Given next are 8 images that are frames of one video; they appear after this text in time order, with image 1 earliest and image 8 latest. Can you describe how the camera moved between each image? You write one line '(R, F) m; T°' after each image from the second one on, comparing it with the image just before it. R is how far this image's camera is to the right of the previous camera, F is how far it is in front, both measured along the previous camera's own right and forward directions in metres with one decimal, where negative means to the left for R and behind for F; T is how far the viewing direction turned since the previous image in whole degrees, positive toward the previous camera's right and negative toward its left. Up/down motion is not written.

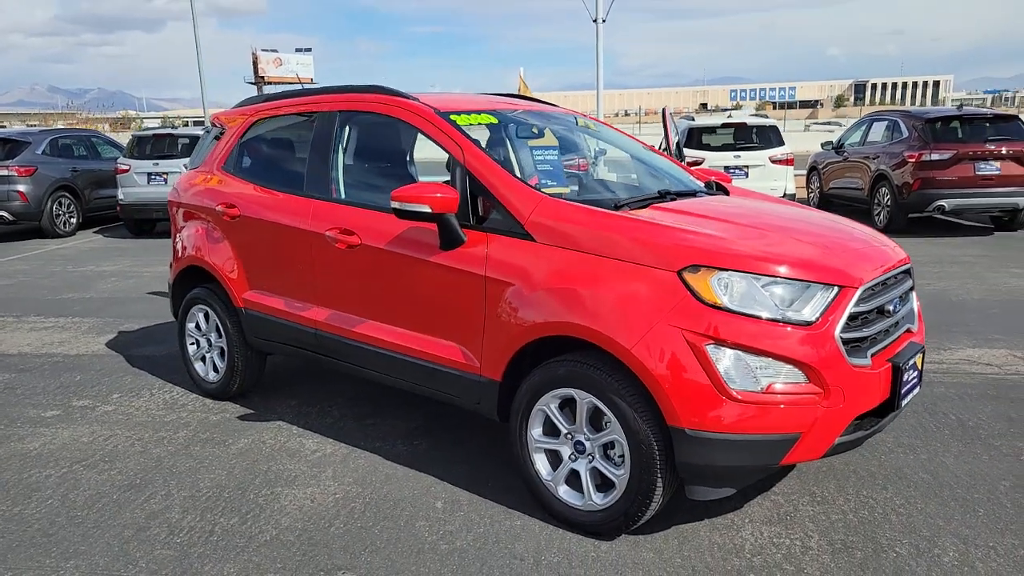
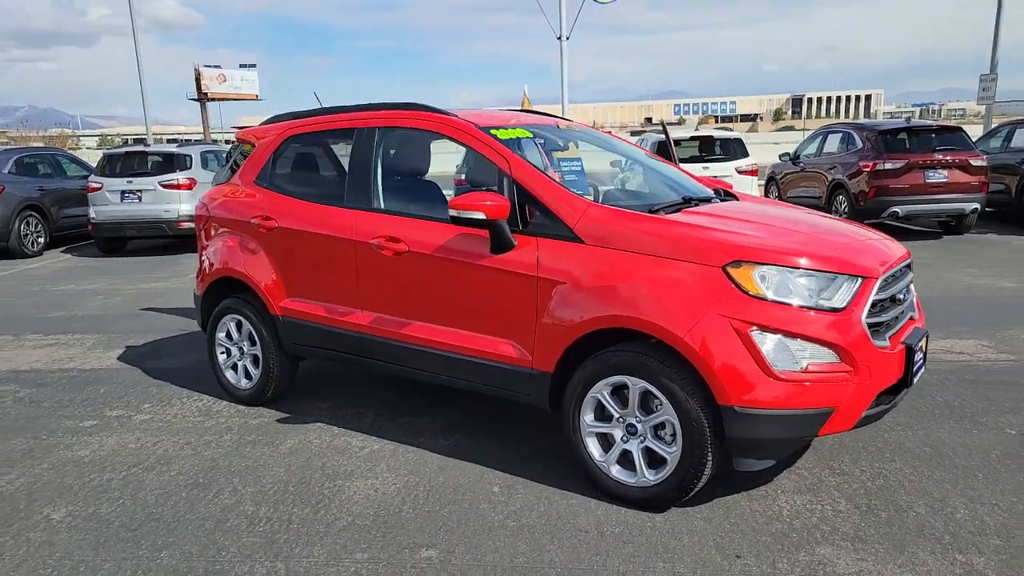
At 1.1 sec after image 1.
(-0.5, -0.3) m; +4°
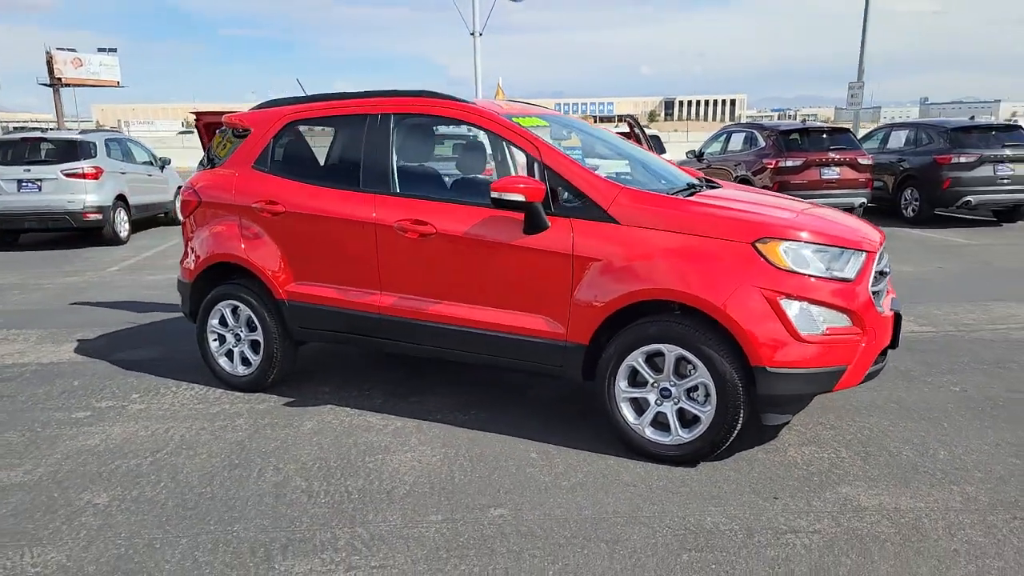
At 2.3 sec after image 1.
(-0.8, -0.2) m; +9°
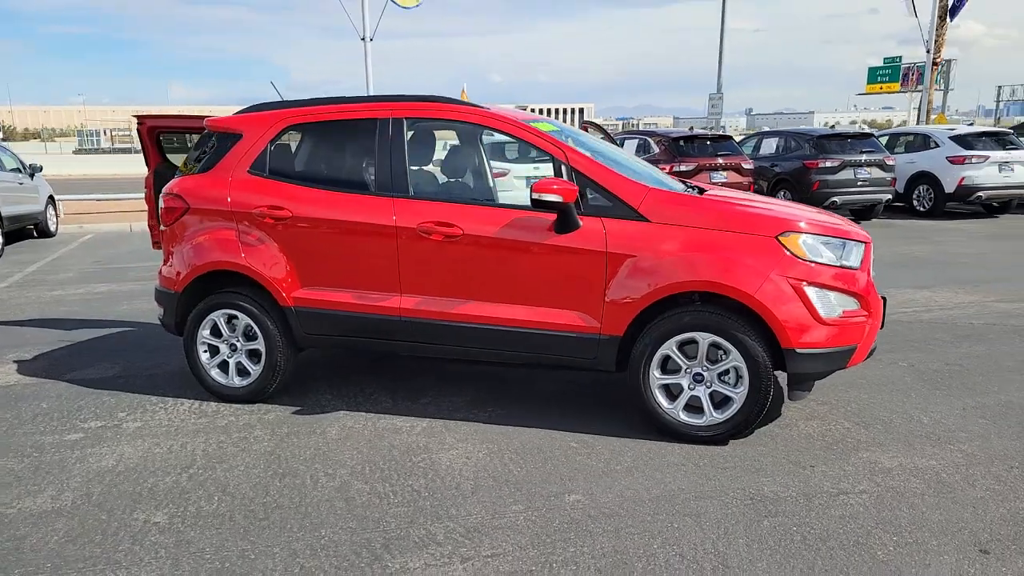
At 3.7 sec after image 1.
(-0.9, -0.1) m; +10°
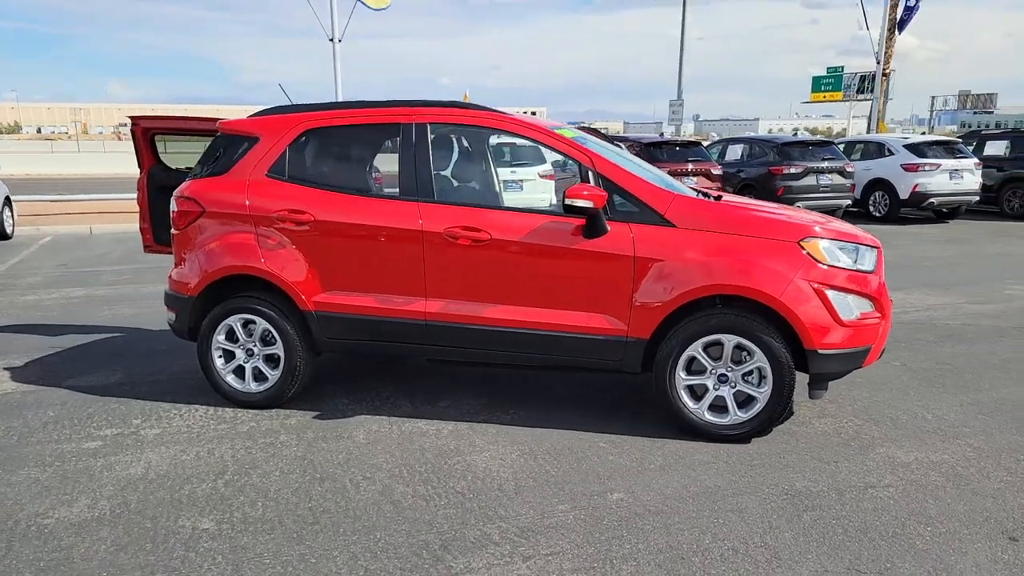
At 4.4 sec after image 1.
(-0.4, -0.1) m; +4°
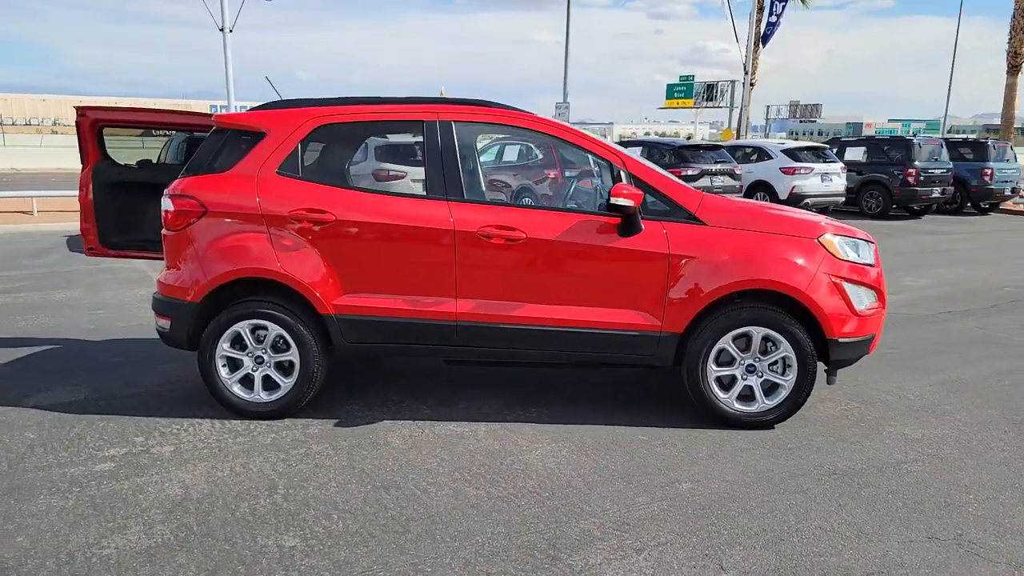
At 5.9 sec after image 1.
(-1.0, +0.1) m; +10°
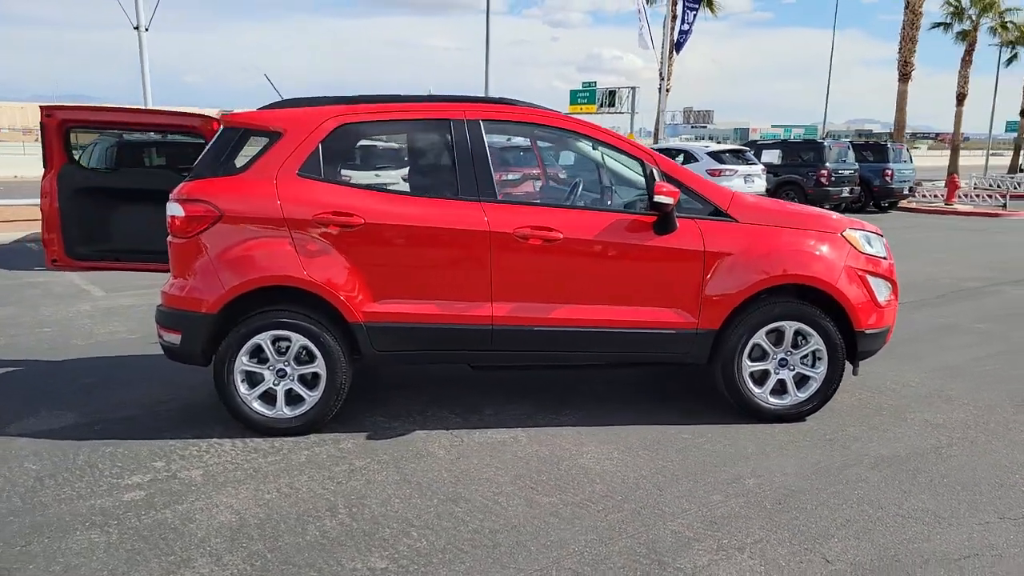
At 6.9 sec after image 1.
(-0.7, +0.1) m; +7°
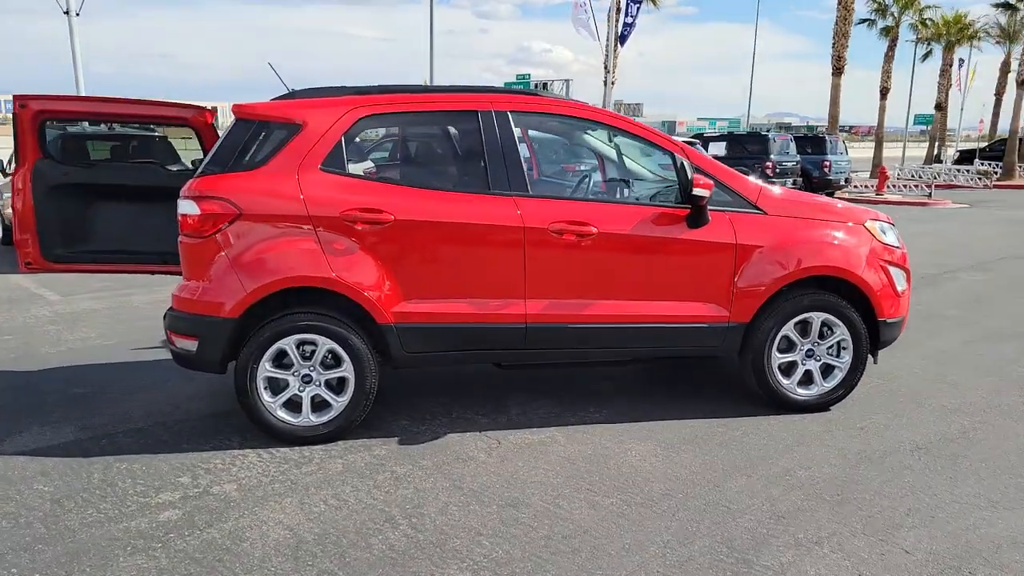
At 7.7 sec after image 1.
(-0.5, +0.1) m; +5°
